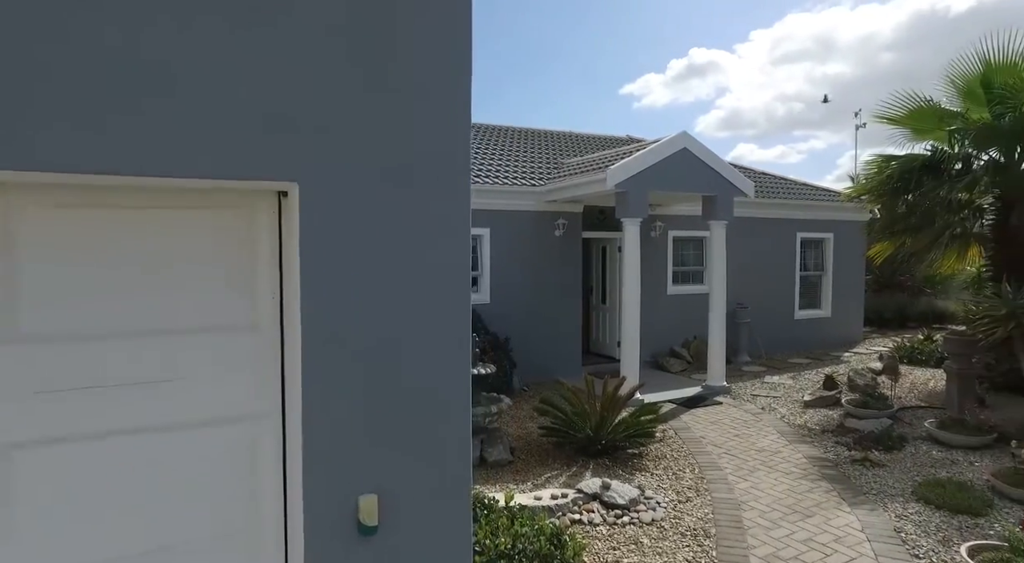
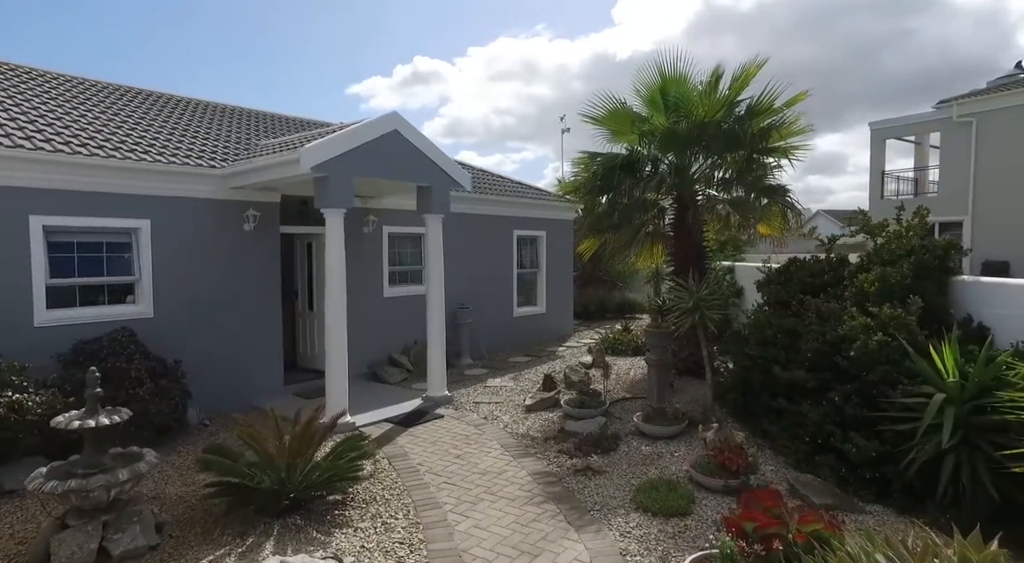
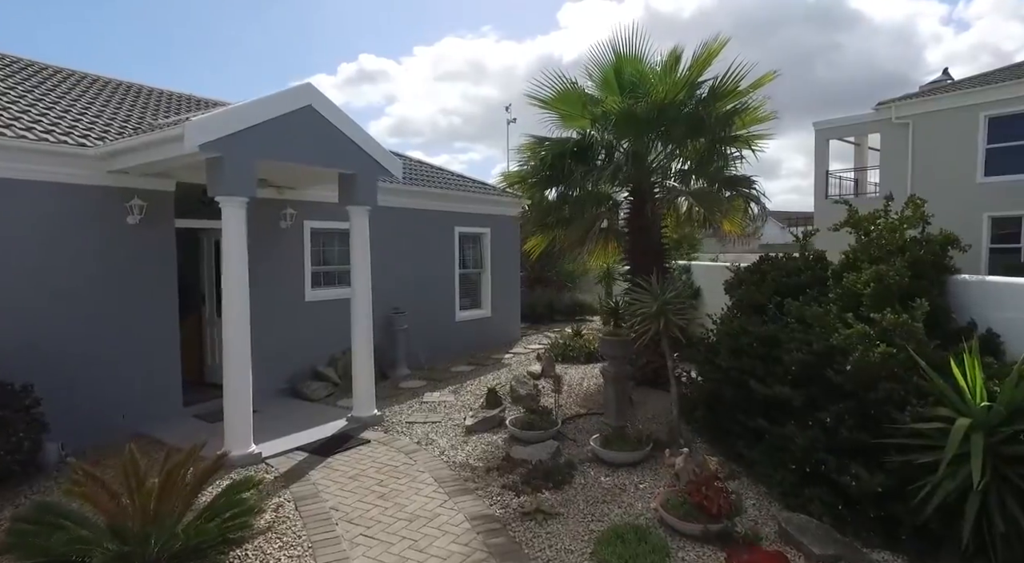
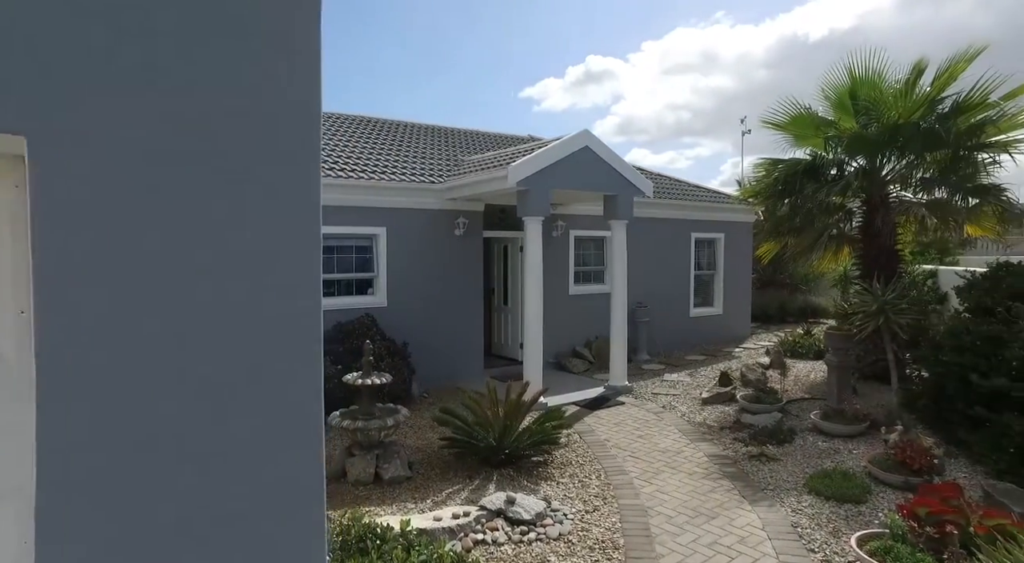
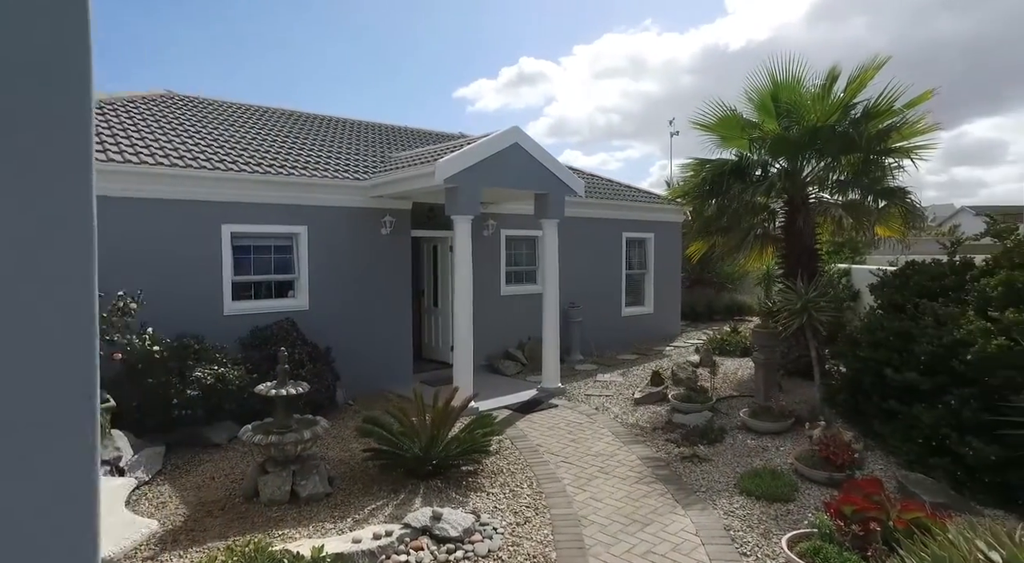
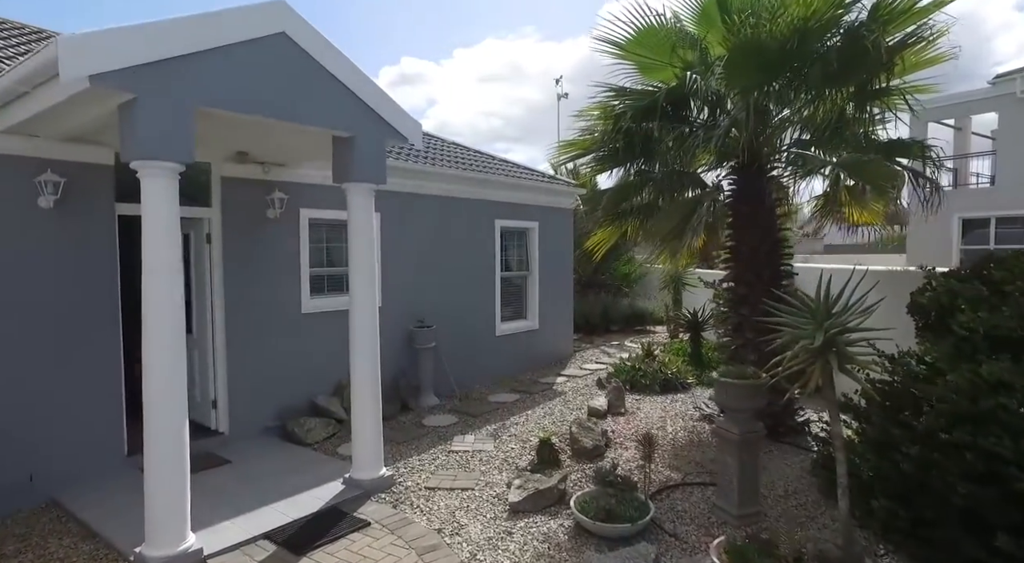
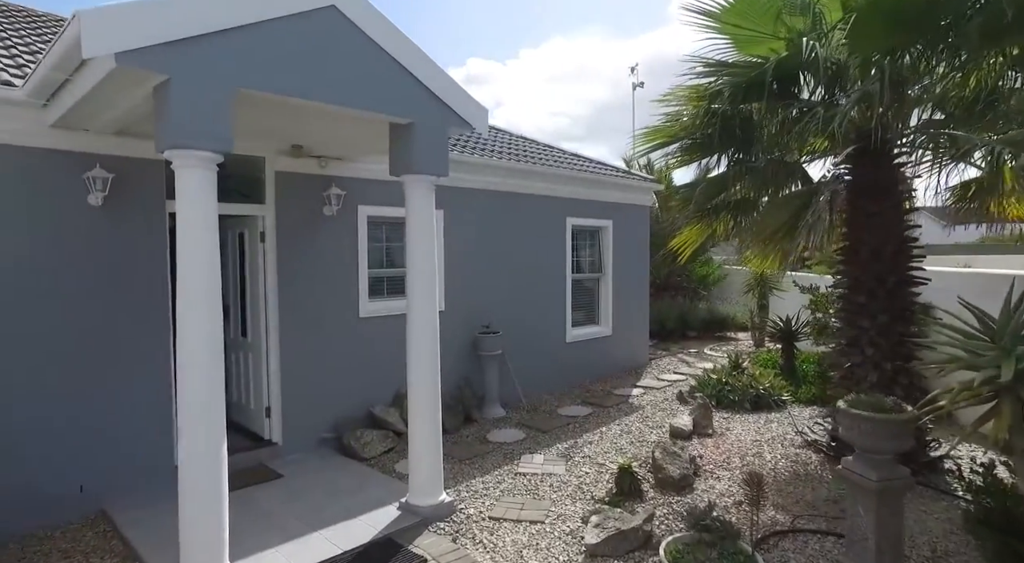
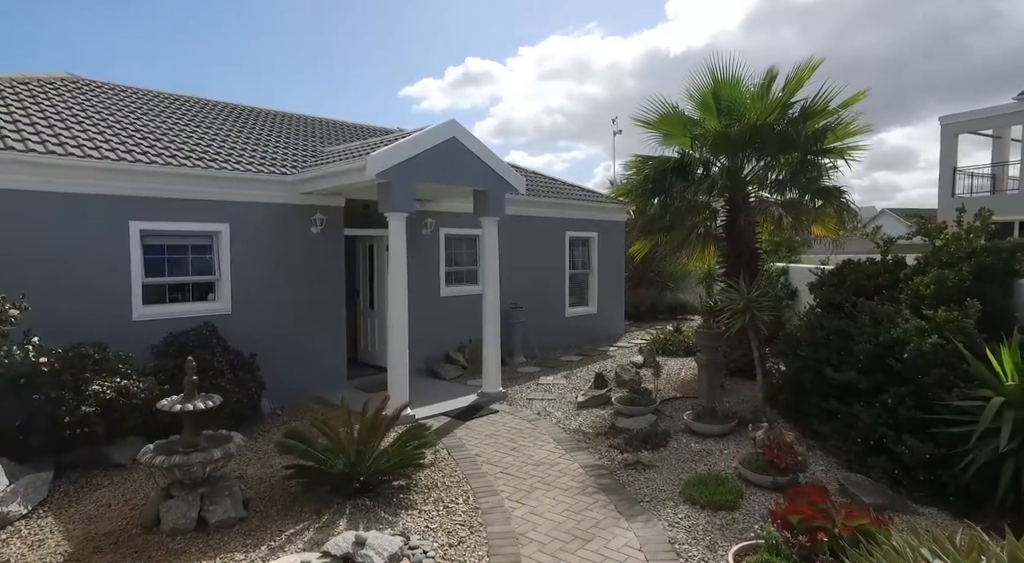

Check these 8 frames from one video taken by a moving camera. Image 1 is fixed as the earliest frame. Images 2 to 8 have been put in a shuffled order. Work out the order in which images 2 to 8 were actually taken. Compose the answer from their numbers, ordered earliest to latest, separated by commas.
4, 5, 8, 2, 3, 6, 7
